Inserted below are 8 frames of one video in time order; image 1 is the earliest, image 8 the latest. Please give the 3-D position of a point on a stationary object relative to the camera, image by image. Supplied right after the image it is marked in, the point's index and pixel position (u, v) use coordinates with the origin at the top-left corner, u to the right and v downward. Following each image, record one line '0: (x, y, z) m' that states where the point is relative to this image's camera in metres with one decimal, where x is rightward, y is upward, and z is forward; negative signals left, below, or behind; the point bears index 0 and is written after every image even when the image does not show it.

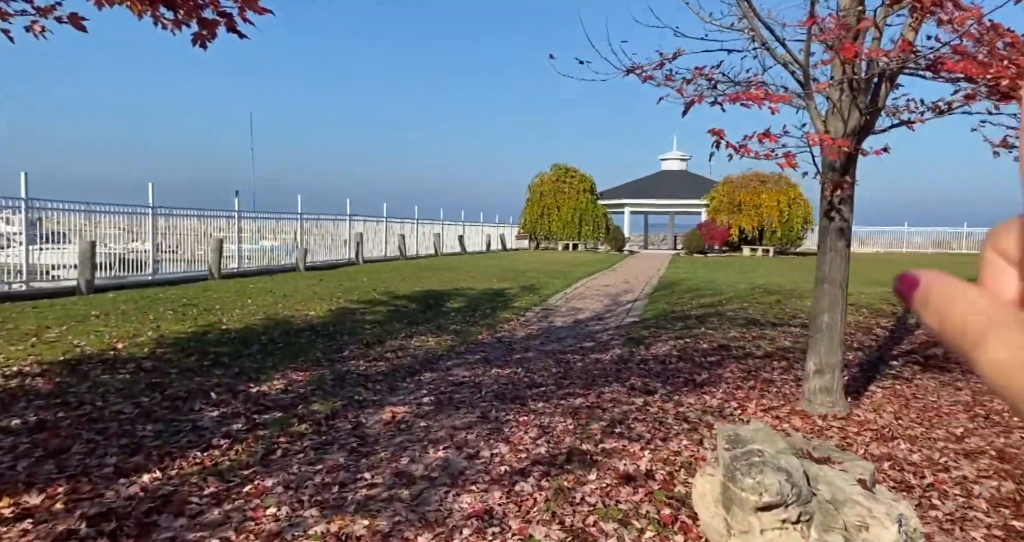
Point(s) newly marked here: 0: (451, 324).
0: (-0.9, -0.8, +9.1) m
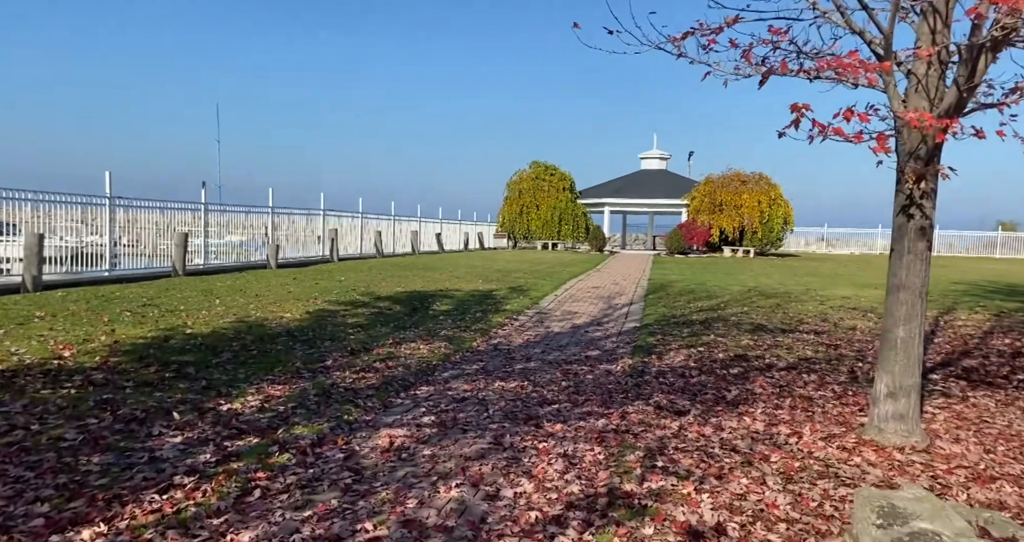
0: (-1.0, -0.8, +8.4) m
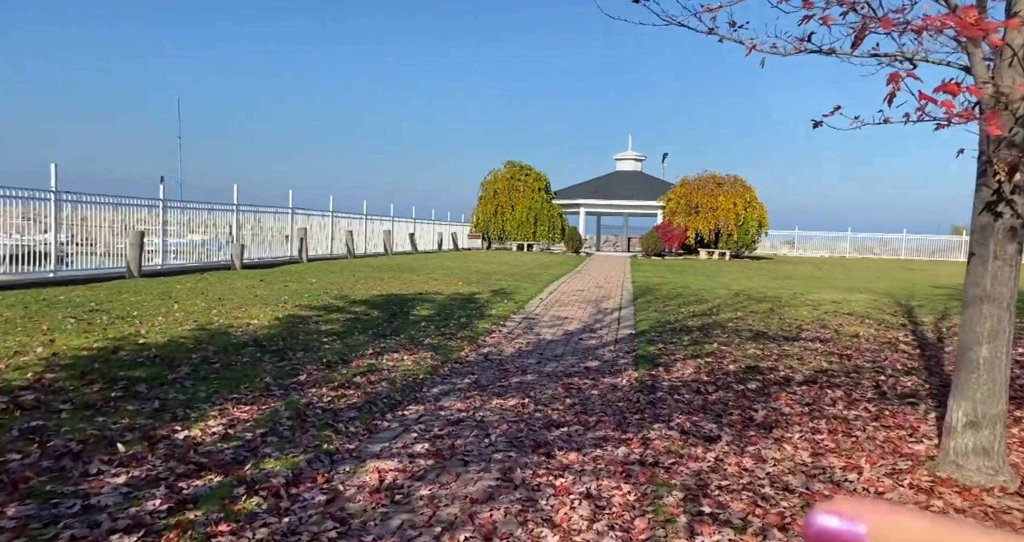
0: (-1.1, -0.8, +7.8) m
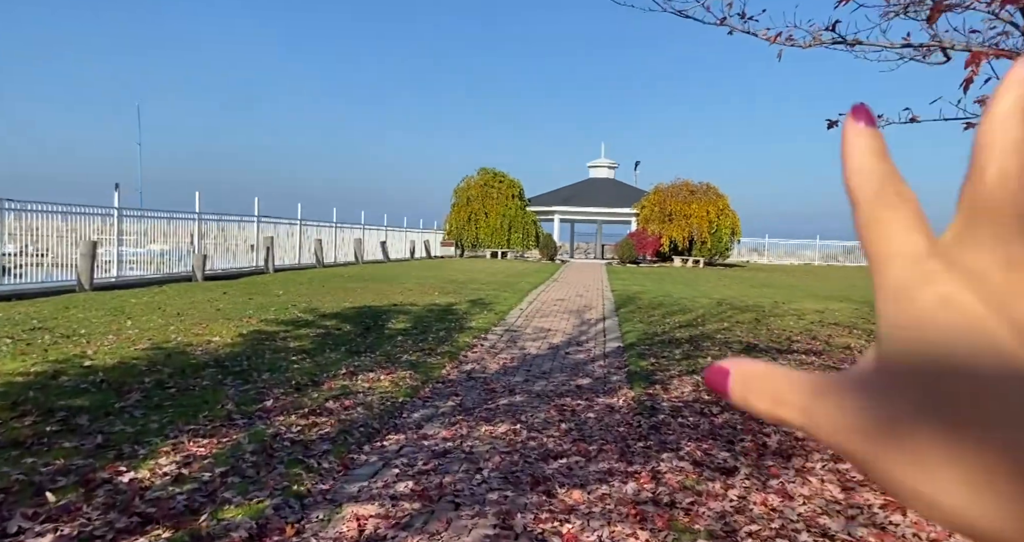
0: (-1.3, -1.0, +7.2) m
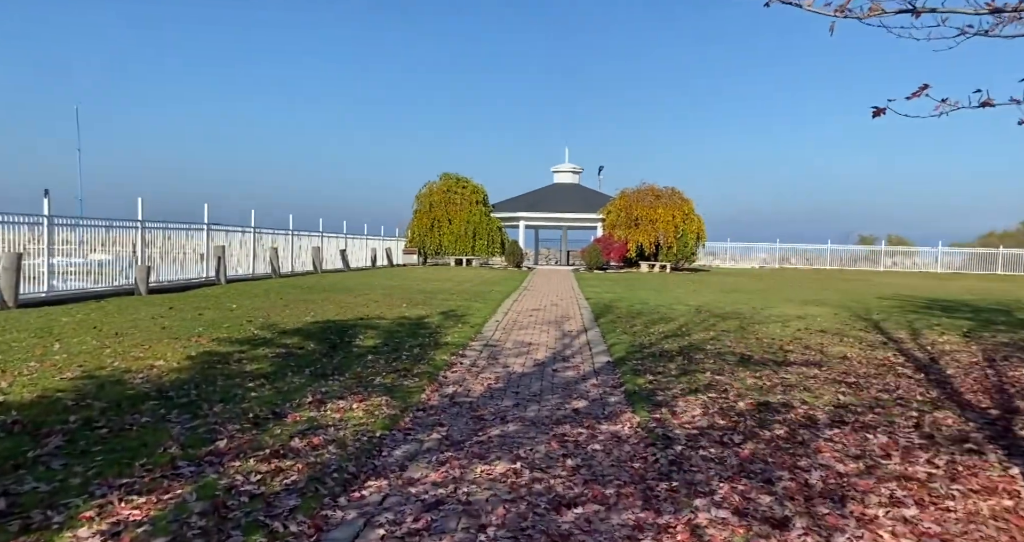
0: (-1.4, -1.1, +6.5) m
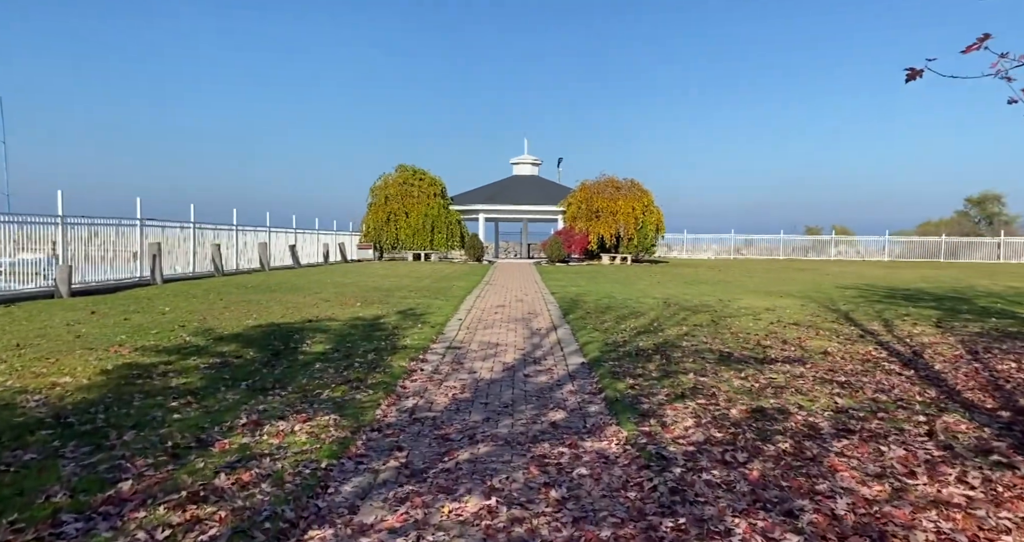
0: (-1.8, -1.1, +5.7) m
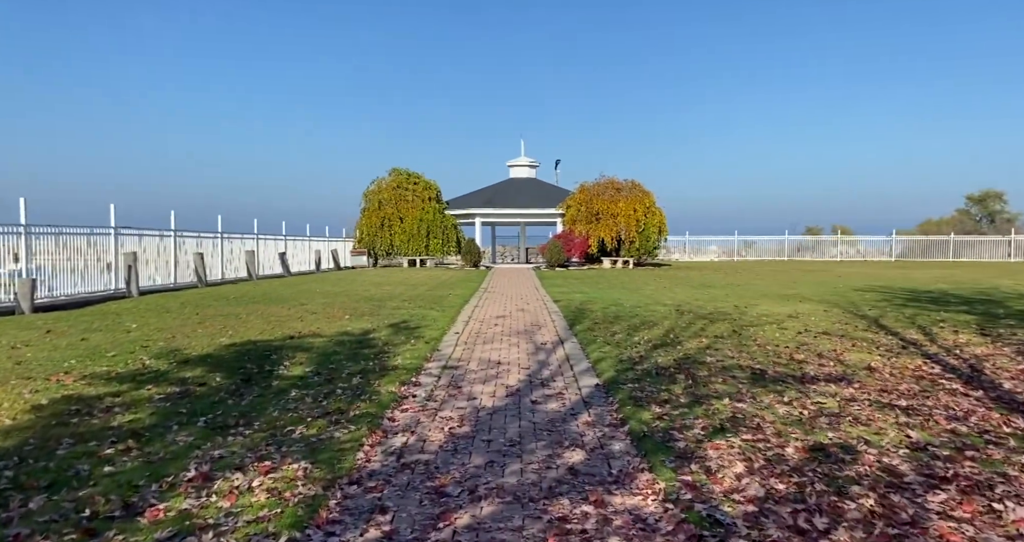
0: (-1.7, -1.2, +4.8) m
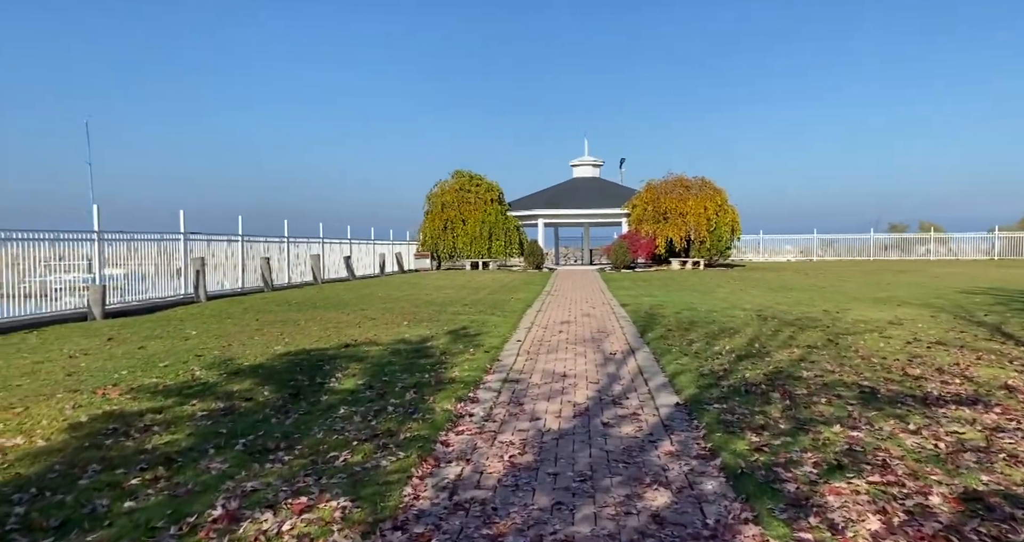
0: (-1.2, -1.2, +4.4) m
